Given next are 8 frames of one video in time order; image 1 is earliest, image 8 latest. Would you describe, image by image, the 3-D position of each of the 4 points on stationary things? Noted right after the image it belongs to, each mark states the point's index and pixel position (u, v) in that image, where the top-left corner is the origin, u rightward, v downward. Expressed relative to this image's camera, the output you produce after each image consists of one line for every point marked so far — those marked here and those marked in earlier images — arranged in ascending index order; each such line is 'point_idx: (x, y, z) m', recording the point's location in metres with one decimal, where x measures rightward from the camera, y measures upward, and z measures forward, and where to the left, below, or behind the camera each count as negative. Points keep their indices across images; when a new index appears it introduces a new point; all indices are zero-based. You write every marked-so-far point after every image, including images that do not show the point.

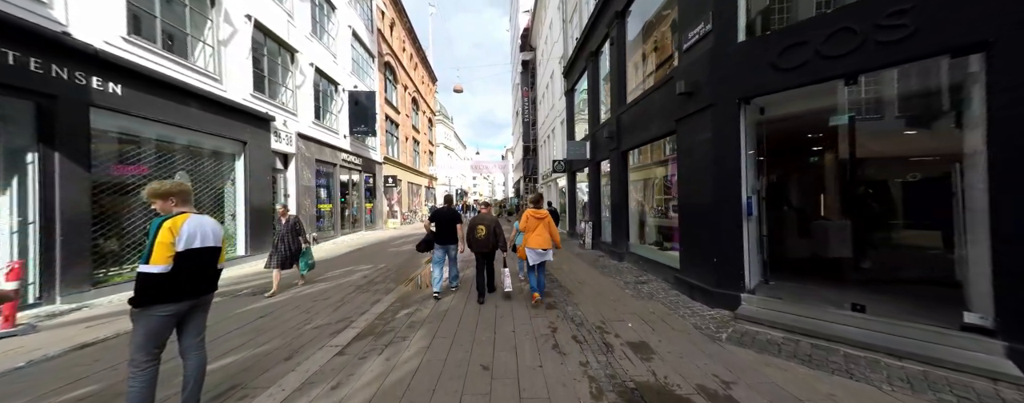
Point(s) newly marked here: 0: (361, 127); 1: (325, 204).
0: (-7.2, +3.6, +14.7) m
1: (-7.9, -0.1, +13.0) m
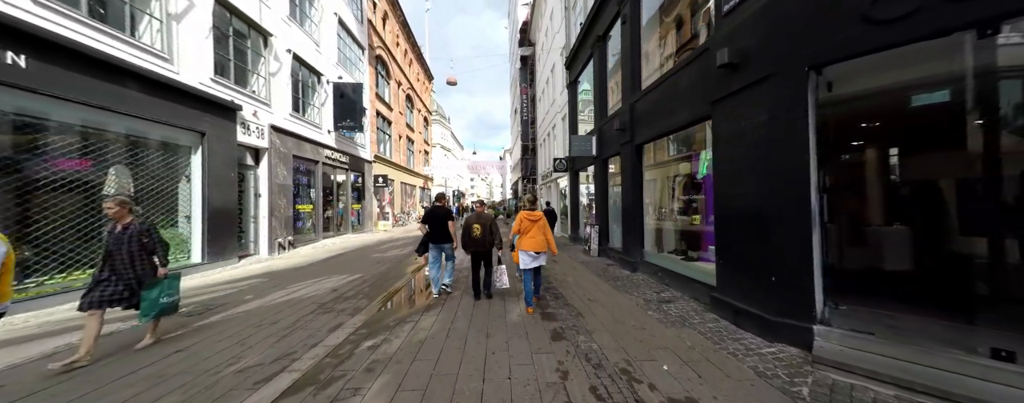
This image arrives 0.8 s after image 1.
0: (-7.3, +3.5, +13.6) m
1: (-8.0, -0.1, +11.9) m
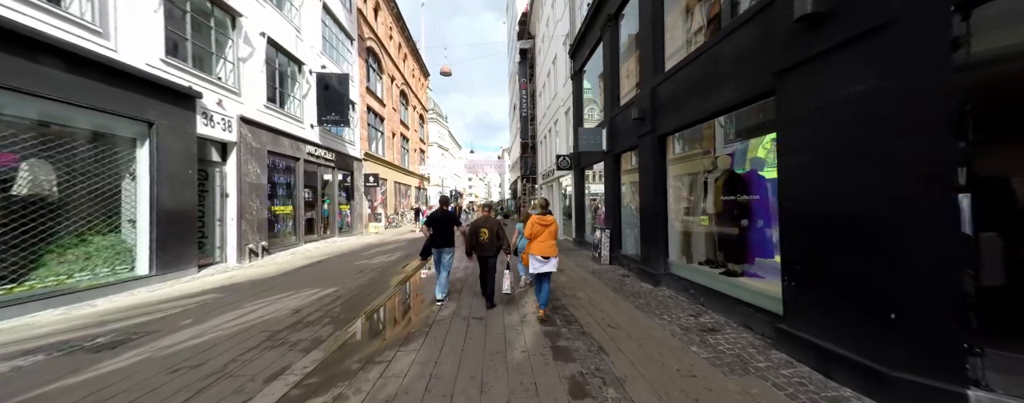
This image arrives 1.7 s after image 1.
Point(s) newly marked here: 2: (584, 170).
0: (-7.3, +3.5, +12.5) m
1: (-8.1, -0.1, +10.8) m
2: (+2.6, +1.1, +11.0) m
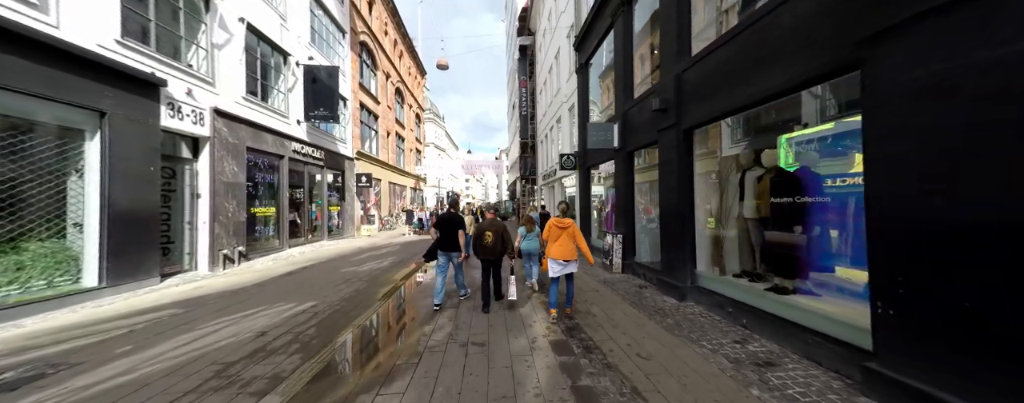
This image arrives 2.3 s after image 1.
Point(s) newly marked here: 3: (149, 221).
0: (-7.3, +3.5, +11.7) m
1: (-8.0, -0.2, +10.0) m
2: (+2.6, +1.1, +10.2) m
3: (-7.4, -0.4, +6.3) m
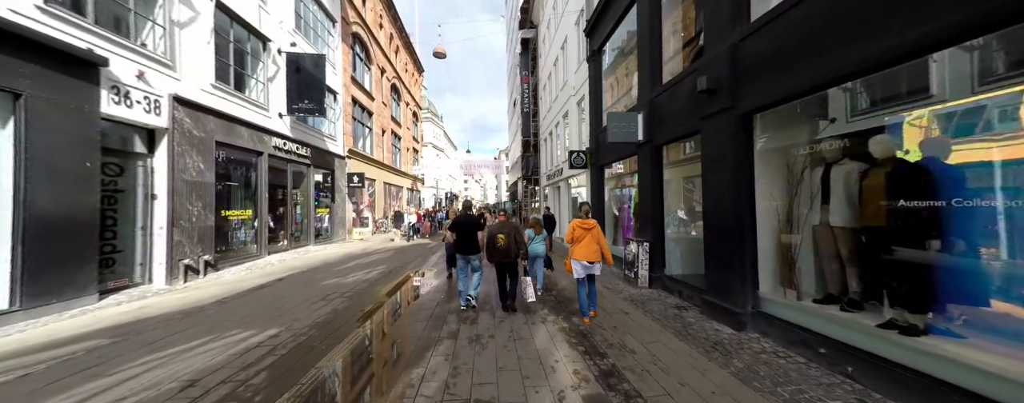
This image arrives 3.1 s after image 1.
0: (-7.2, +3.4, +10.6) m
1: (-7.9, -0.2, +8.9) m
2: (+2.7, +1.0, +9.2) m
3: (-7.3, -0.4, +5.3) m
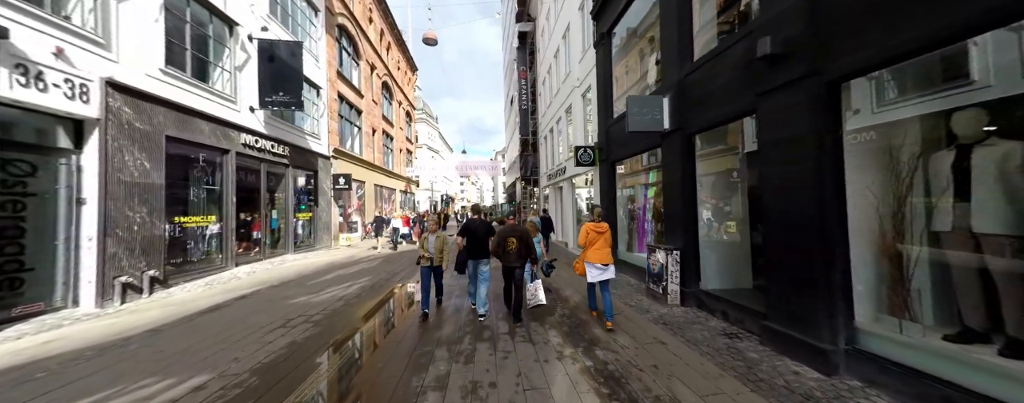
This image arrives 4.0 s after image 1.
0: (-7.2, +3.3, +9.5) m
1: (-7.9, -0.3, +7.8) m
2: (+2.7, +1.0, +8.2) m
3: (-7.2, -0.5, +4.1) m
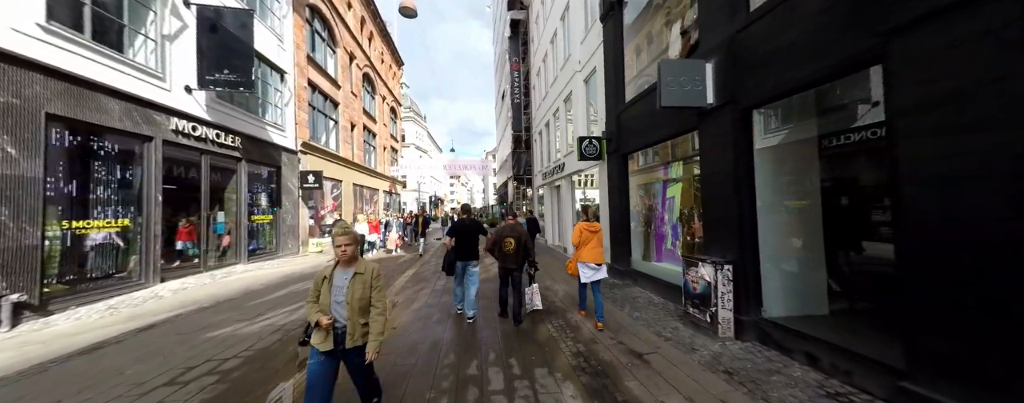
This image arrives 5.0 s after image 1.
0: (-7.4, +3.3, +7.9) m
1: (-8.0, -0.3, +6.2) m
2: (+2.6, +1.0, +6.9) m
3: (-7.2, -0.5, +2.5) m
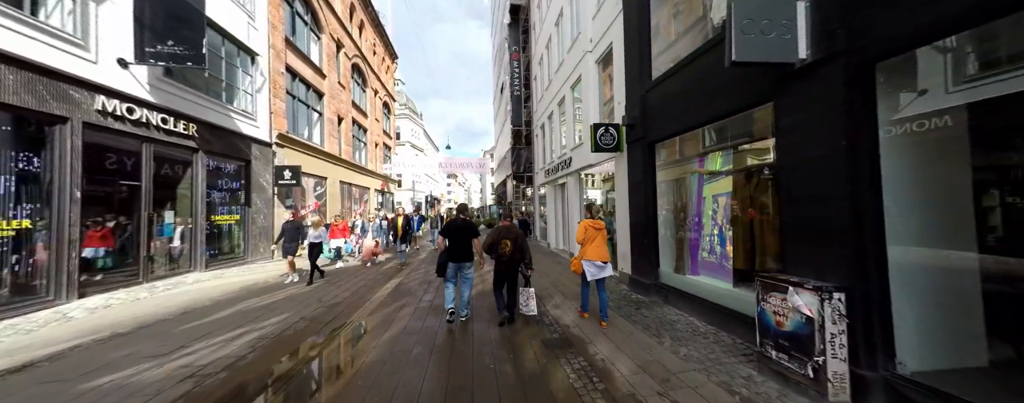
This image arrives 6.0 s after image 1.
0: (-7.4, +3.4, +6.6) m
1: (-8.0, -0.3, +4.9) m
2: (+2.6, +1.0, +5.7) m
3: (-7.2, -0.4, +1.2) m
